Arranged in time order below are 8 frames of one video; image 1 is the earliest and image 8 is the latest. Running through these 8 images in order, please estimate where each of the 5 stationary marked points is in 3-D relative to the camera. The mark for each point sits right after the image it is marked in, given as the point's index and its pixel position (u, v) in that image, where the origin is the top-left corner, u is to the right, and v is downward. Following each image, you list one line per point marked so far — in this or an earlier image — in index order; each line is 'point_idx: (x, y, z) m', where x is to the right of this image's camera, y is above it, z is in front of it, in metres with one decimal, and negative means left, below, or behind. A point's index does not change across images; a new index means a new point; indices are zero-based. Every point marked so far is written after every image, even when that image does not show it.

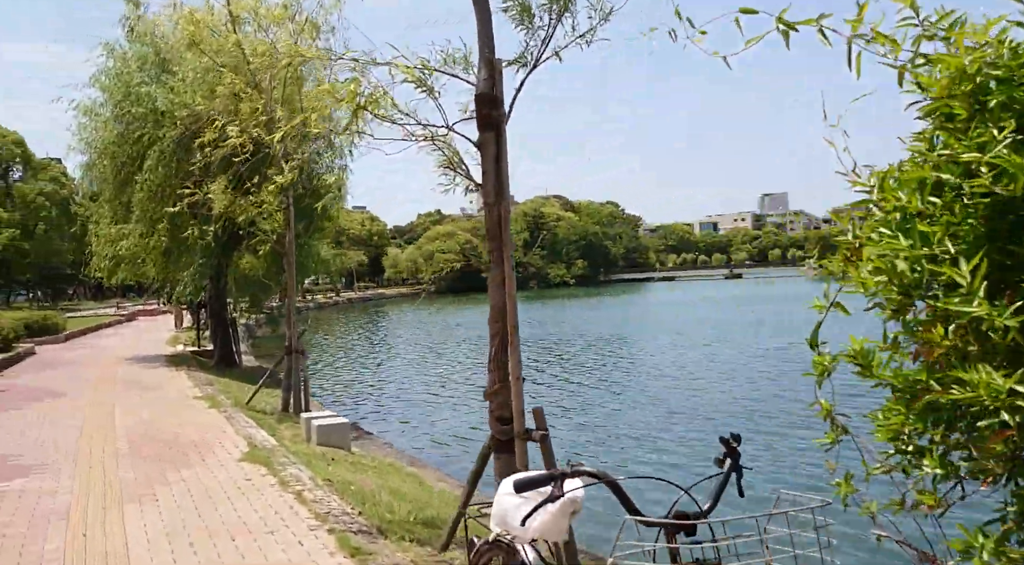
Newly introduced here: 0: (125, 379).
0: (-7.9, -2.0, +16.9) m
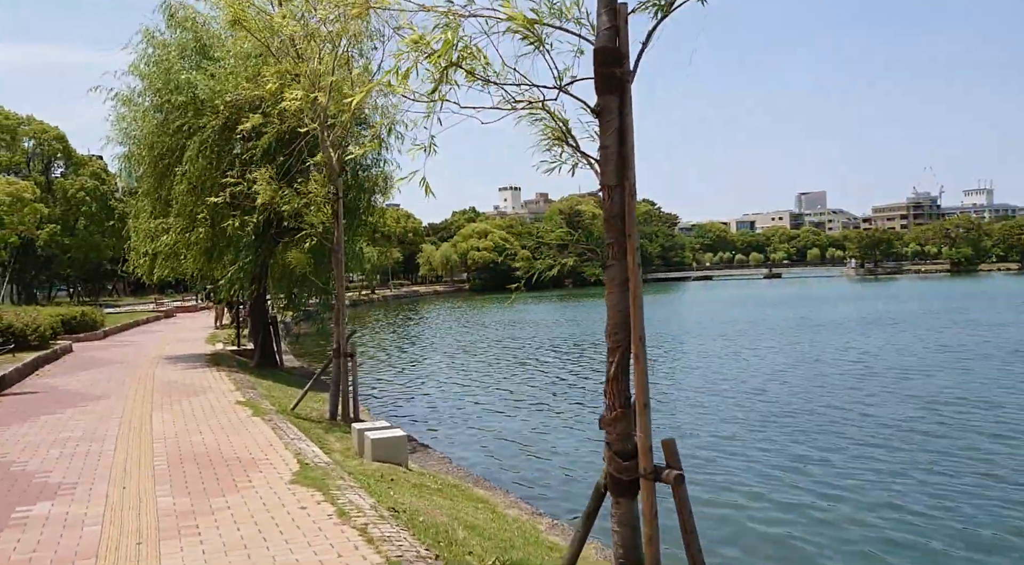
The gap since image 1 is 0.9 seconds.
0: (-6.7, -1.9, +16.1) m
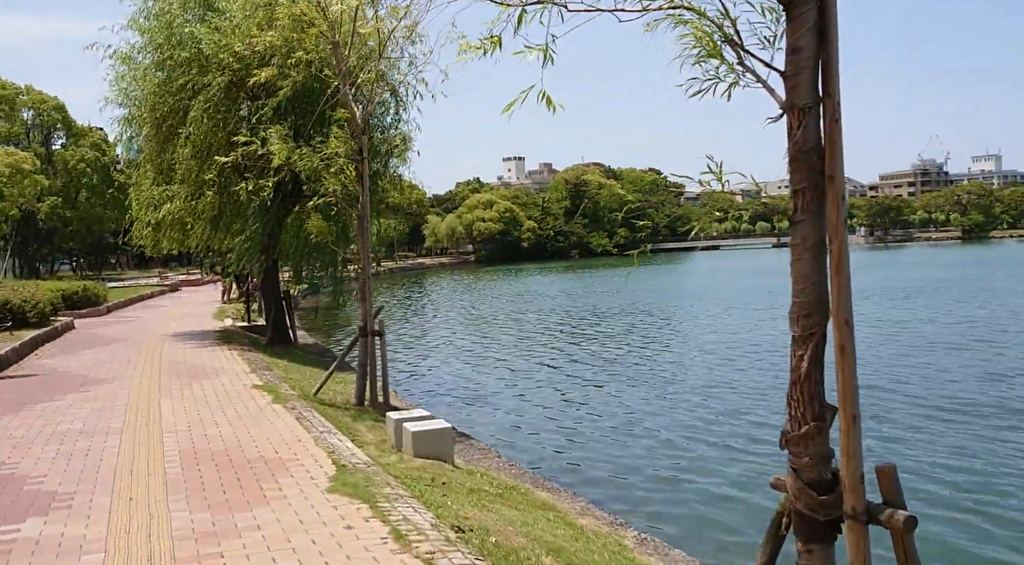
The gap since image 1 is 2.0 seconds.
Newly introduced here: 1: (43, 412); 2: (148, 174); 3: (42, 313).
0: (-6.1, -1.4, +14.8) m
1: (-5.8, -1.6, +10.3) m
2: (-8.2, +2.4, +18.7) m
3: (-11.3, -0.8, +19.9) m
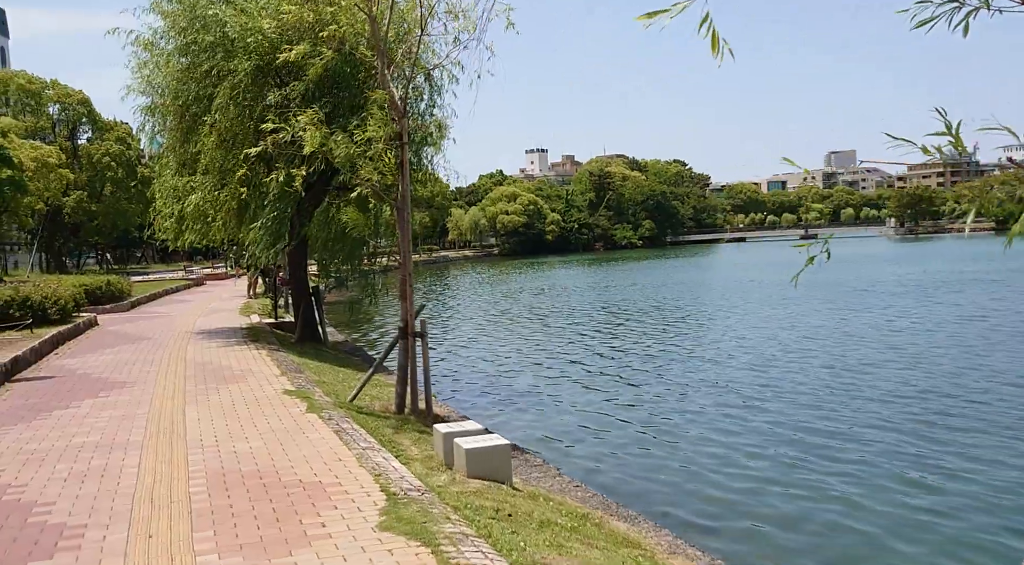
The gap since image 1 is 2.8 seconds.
0: (-5.3, -1.4, +14.0) m
1: (-5.2, -1.6, +9.4) m
2: (-7.4, +2.5, +17.8) m
3: (-10.4, -0.7, +19.1) m
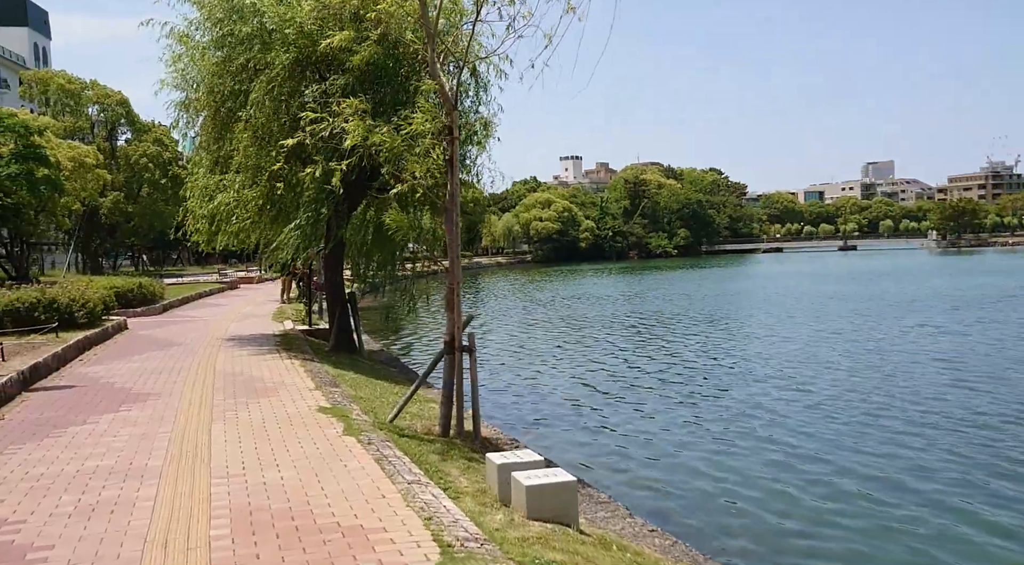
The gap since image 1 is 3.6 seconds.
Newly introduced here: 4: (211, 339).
0: (-4.5, -1.4, +13.2) m
1: (-4.5, -1.6, +8.6) m
2: (-6.4, +2.5, +17.1) m
3: (-9.4, -0.7, +18.5) m
4: (-6.6, -1.2, +18.1) m
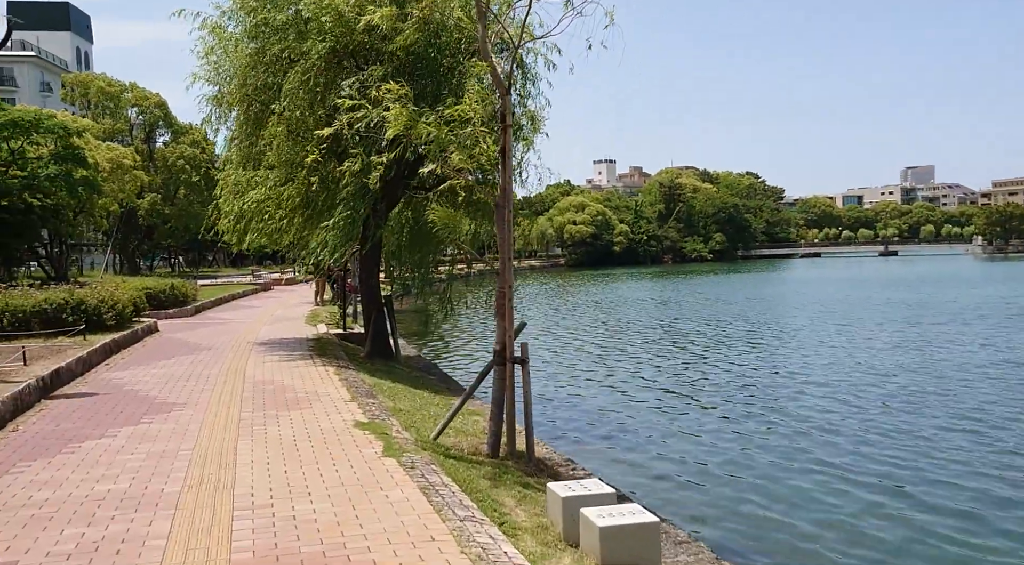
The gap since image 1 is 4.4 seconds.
0: (-3.8, -1.5, +12.3) m
1: (-4.0, -1.6, +7.7) m
2: (-5.5, +2.4, +16.4) m
3: (-8.4, -0.7, +17.9) m
4: (-5.7, -1.3, +17.4) m
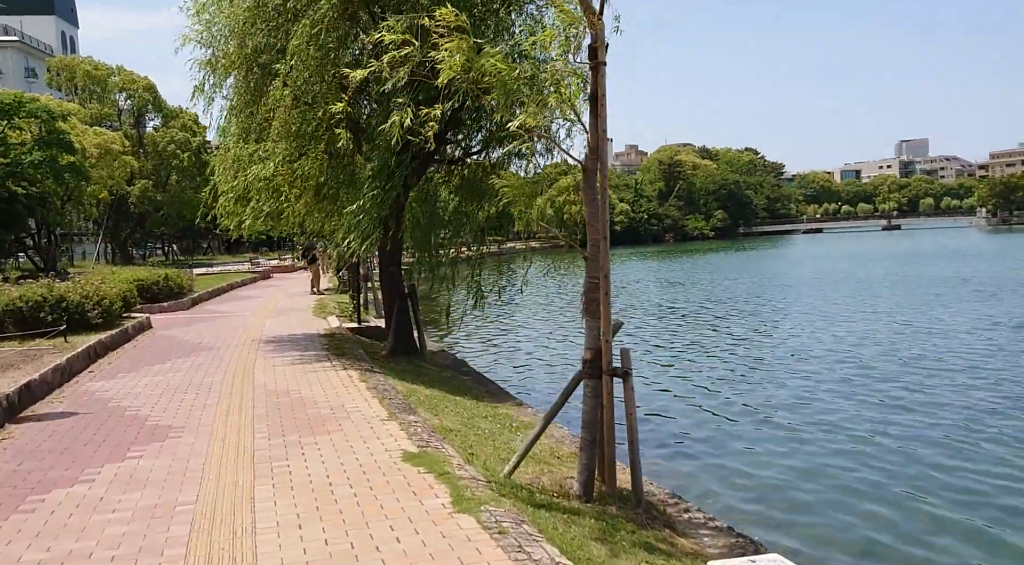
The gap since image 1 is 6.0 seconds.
0: (-3.0, -1.3, +10.3) m
1: (-3.2, -1.6, +5.8) m
2: (-4.8, +2.6, +14.3) m
3: (-7.7, -0.6, +15.8) m
4: (-5.0, -1.1, +15.4) m
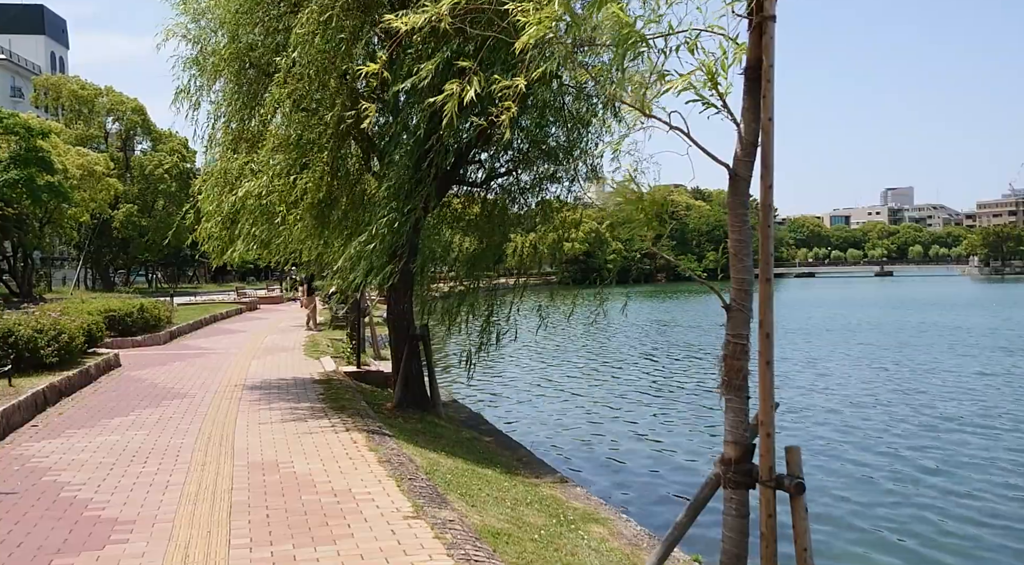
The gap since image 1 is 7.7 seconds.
0: (-2.5, -1.8, +8.1) m
1: (-2.6, -1.8, +3.5) m
2: (-4.2, +2.1, +12.2) m
3: (-7.3, -1.1, +13.5) m
4: (-4.5, -1.7, +13.1) m
